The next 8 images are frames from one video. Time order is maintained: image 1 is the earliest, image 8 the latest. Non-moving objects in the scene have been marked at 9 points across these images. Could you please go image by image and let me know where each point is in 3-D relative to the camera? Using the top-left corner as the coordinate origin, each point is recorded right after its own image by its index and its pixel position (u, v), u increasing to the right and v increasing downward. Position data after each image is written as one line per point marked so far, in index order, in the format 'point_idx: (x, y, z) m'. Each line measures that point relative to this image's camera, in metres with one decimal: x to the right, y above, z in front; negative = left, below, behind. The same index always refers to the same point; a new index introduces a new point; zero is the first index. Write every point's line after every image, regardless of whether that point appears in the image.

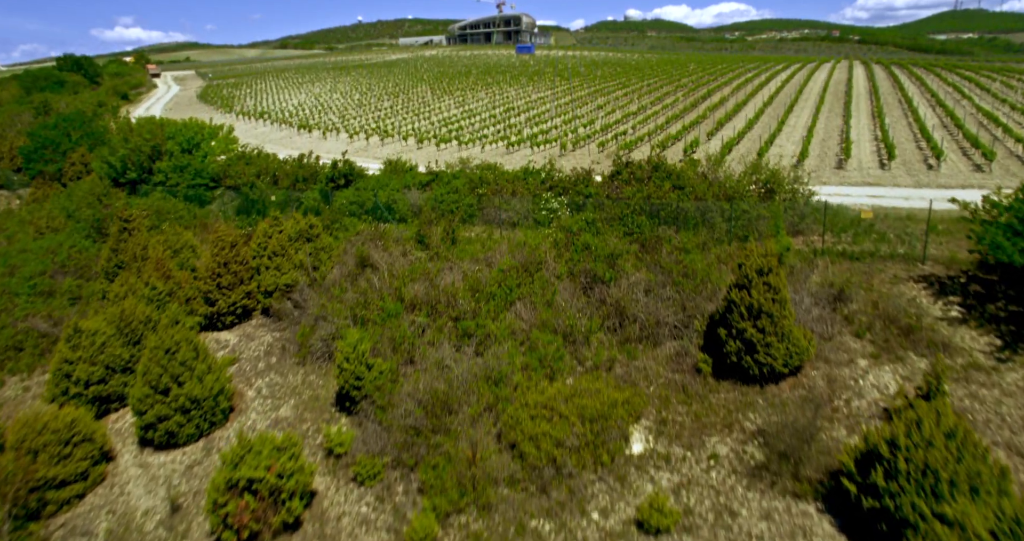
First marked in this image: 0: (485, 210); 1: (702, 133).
0: (-0.4, +0.8, +6.4) m
1: (+4.0, +2.8, +9.9) m
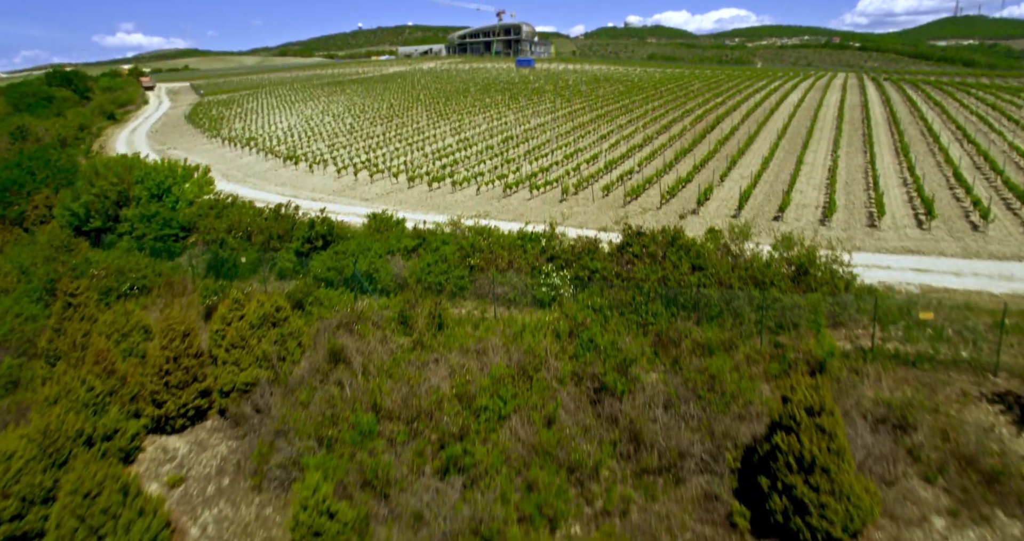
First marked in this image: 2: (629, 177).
0: (-0.4, -0.2, +5.7) m
1: (+4.0, +1.8, +9.2) m
2: (+2.3, +1.8, +9.3) m
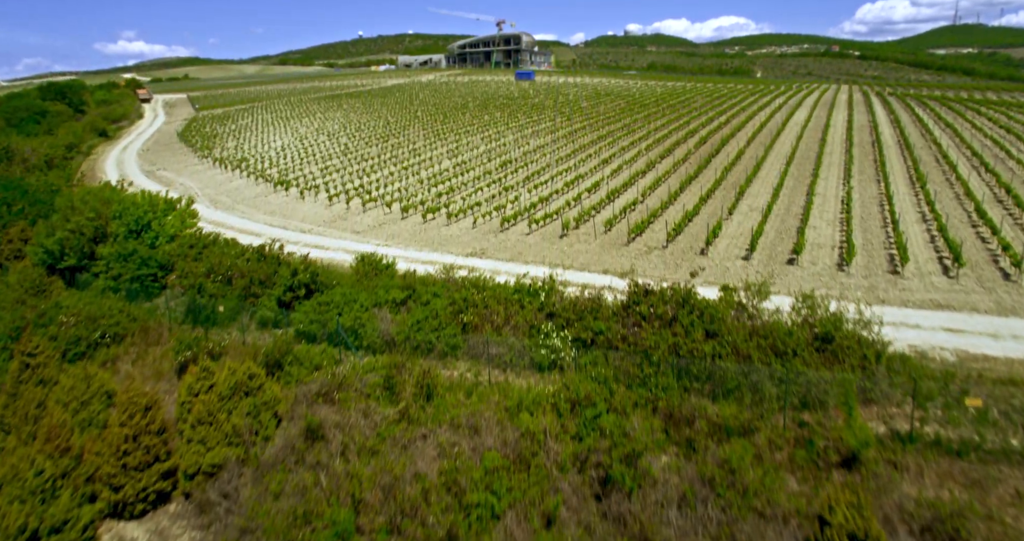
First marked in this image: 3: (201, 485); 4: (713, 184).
0: (-0.5, -0.8, +5.2) m
1: (+3.9, +1.1, +8.8) m
2: (+2.3, +1.1, +8.9) m
3: (-2.7, -1.8, +4.0) m
4: (+4.2, +1.8, +9.9) m
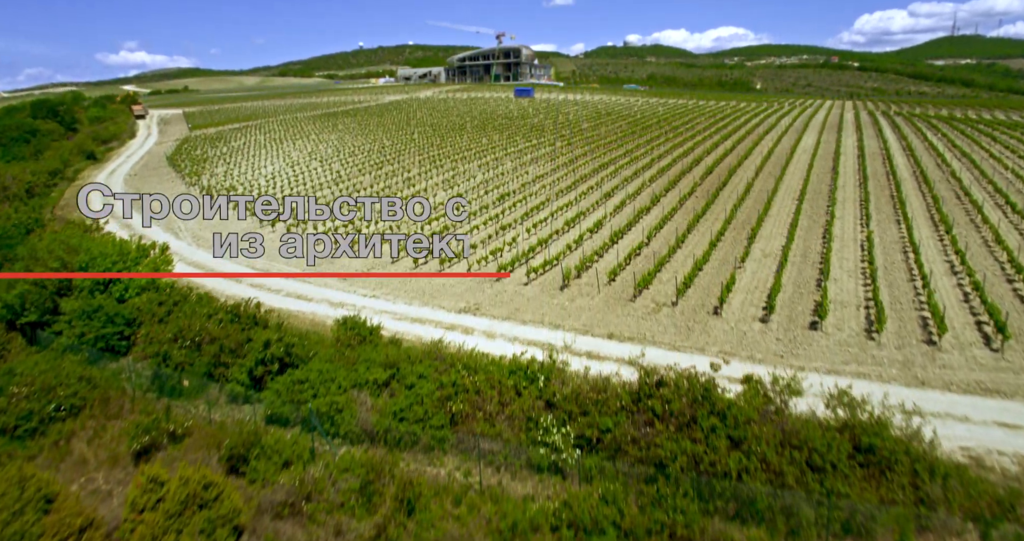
0: (-0.5, -1.6, +4.6) m
1: (+3.9, +0.3, +8.2) m
2: (+2.2, +0.2, +8.3) m
3: (-2.7, -2.6, +3.4) m
4: (+4.2, +0.9, +9.3) m
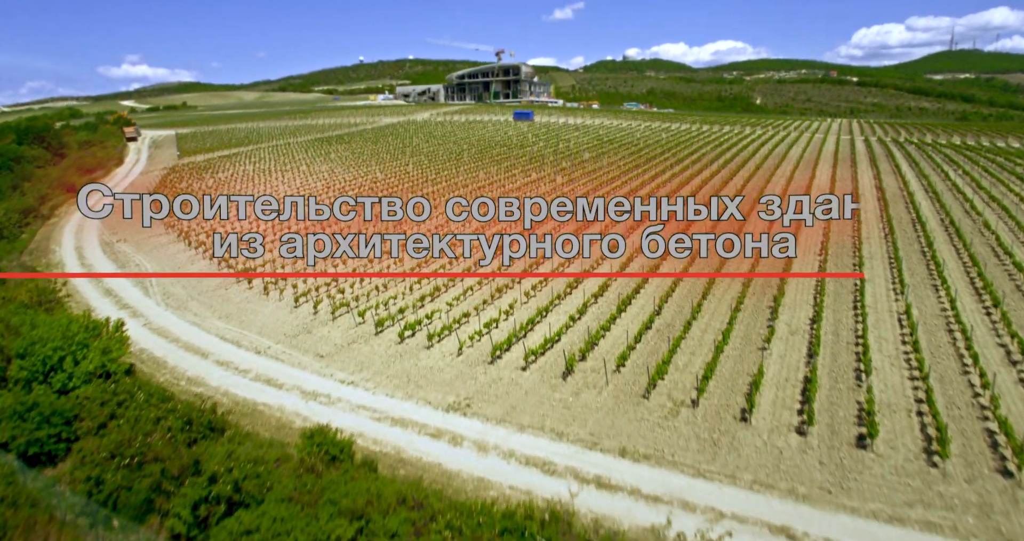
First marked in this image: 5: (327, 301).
0: (-0.6, -2.8, +3.7) m
1: (+3.8, -1.0, +7.3) m
2: (+2.2, -1.0, +7.4) m
3: (-2.8, -3.8, +2.5) m
4: (+4.1, -0.4, +8.5) m
5: (-3.6, -0.6, +9.2) m
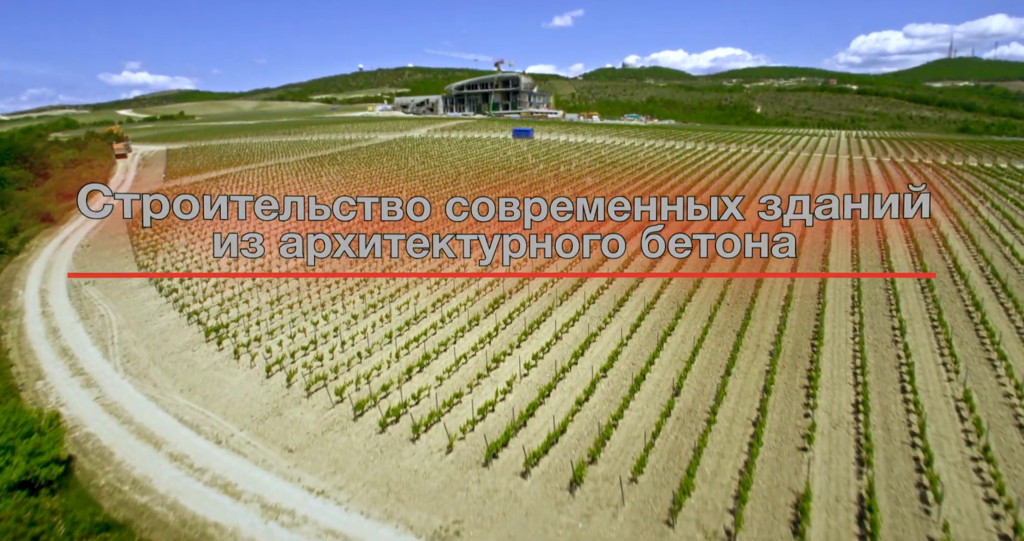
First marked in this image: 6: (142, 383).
0: (-0.6, -3.8, +2.7) m
1: (+3.8, -2.1, +6.3) m
2: (+2.1, -2.1, +6.4) m
3: (-2.8, -4.8, +1.4) m
4: (+4.1, -1.5, +7.5) m
5: (-3.6, -1.7, +8.2) m
6: (-6.6, -2.0, +8.4) m
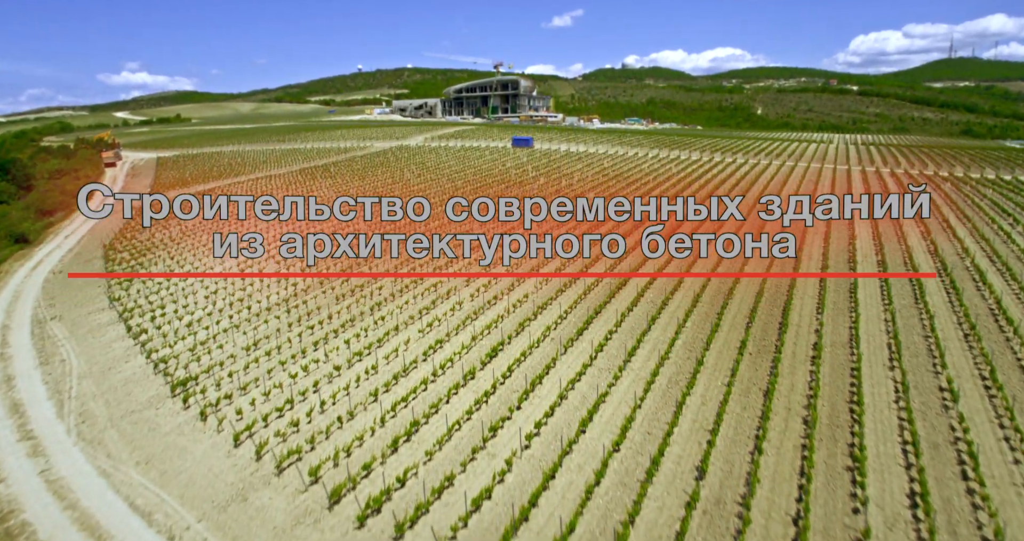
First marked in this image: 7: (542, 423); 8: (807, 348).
0: (-0.6, -4.7, +1.7) m
1: (+3.8, -2.9, +5.4) m
2: (+2.1, -3.0, +5.5) m
3: (-2.8, -5.7, +0.5) m
4: (+4.1, -2.4, +6.5) m
5: (-3.6, -2.6, +7.2) m
6: (-6.6, -2.8, +7.5) m
7: (+0.5, -2.3, +7.1) m
8: (+5.5, -1.4, +8.6) m
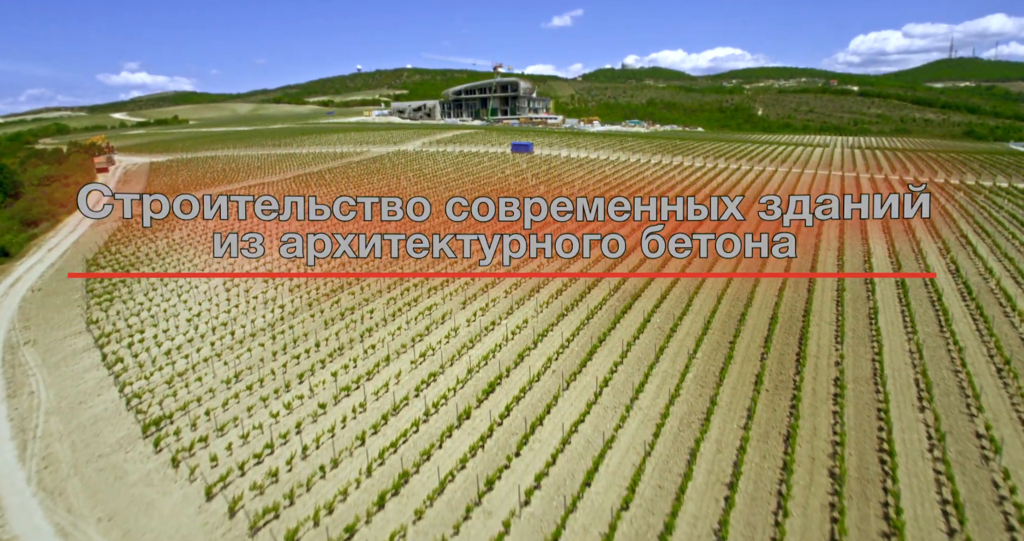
0: (-0.6, -5.2, +1.1) m
1: (+3.8, -3.4, +4.8) m
2: (+2.1, -3.5, +4.8) m
3: (-2.8, -6.2, -0.1) m
4: (+4.1, -2.9, +5.9) m
5: (-3.7, -3.1, +6.6) m
6: (-6.6, -3.4, +6.8) m
7: (+0.5, -2.8, +6.5) m
8: (+5.4, -1.9, +8.0) m
